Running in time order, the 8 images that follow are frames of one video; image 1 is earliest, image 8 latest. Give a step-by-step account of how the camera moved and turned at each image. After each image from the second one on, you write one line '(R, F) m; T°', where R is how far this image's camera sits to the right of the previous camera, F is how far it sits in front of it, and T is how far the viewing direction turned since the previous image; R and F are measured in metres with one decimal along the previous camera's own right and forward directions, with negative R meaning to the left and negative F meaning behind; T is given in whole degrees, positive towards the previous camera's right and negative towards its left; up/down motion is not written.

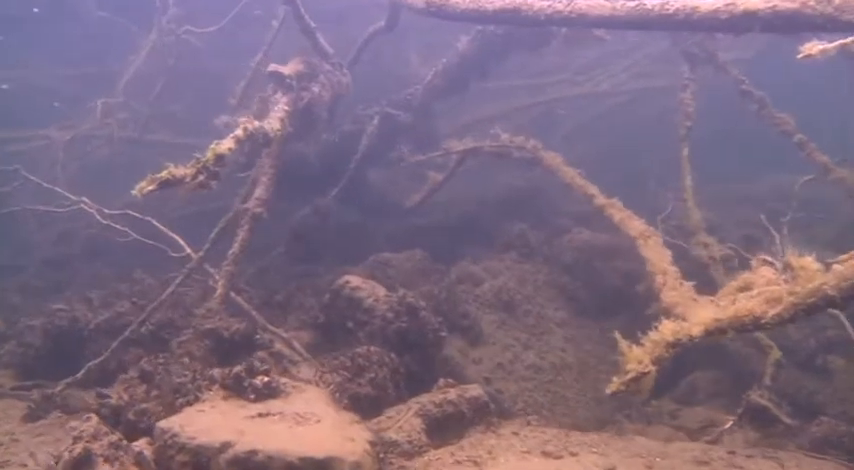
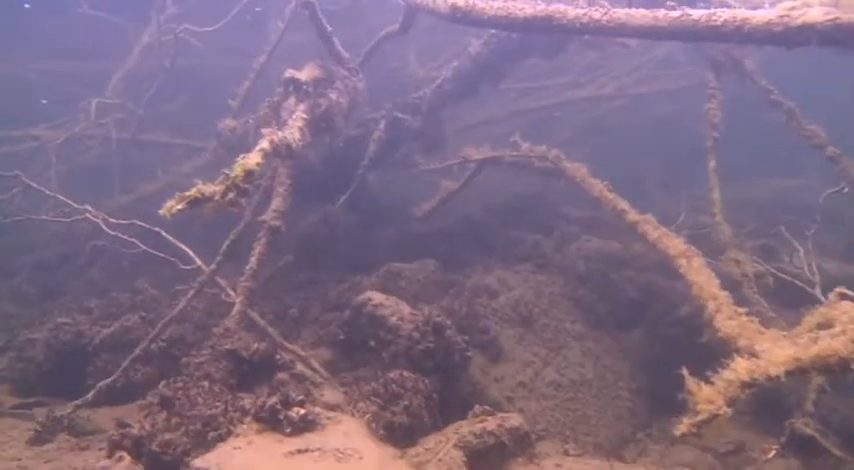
(-0.3, +0.2) m; +1°
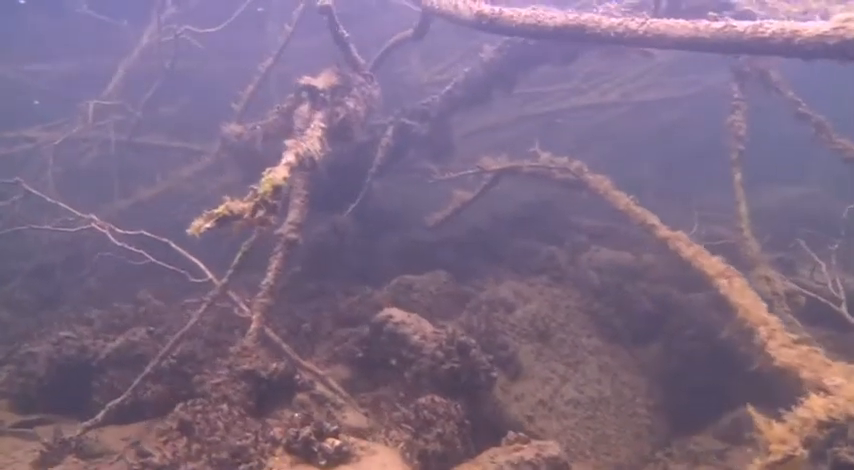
(-0.2, +0.2) m; +1°
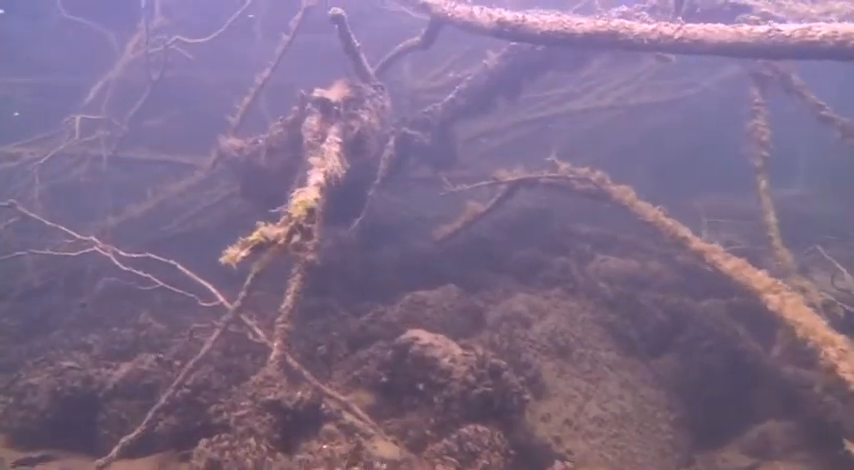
(-0.3, +0.2) m; +2°
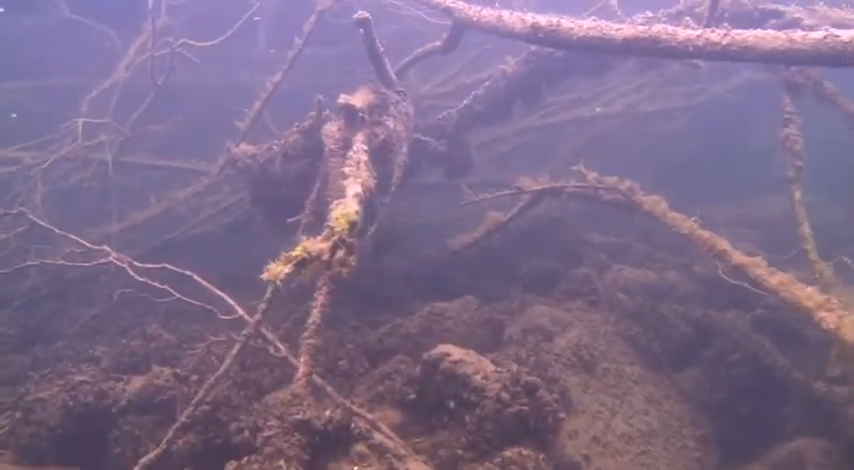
(-0.2, +0.2) m; +1°
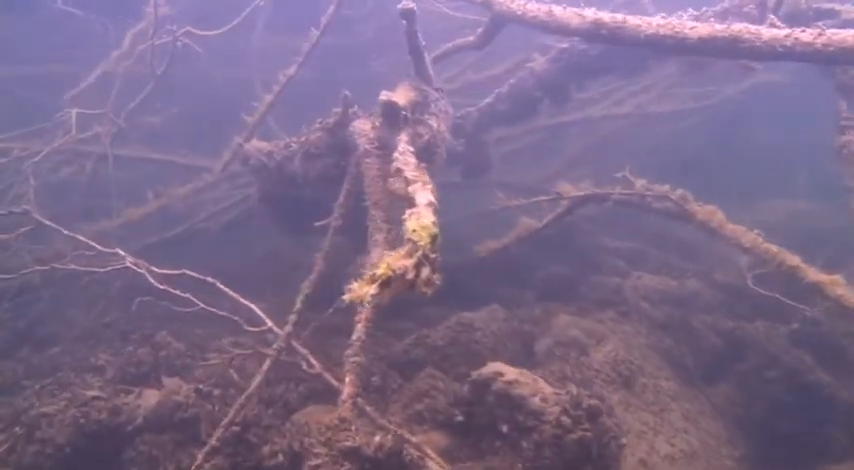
(-0.4, +0.4) m; +2°
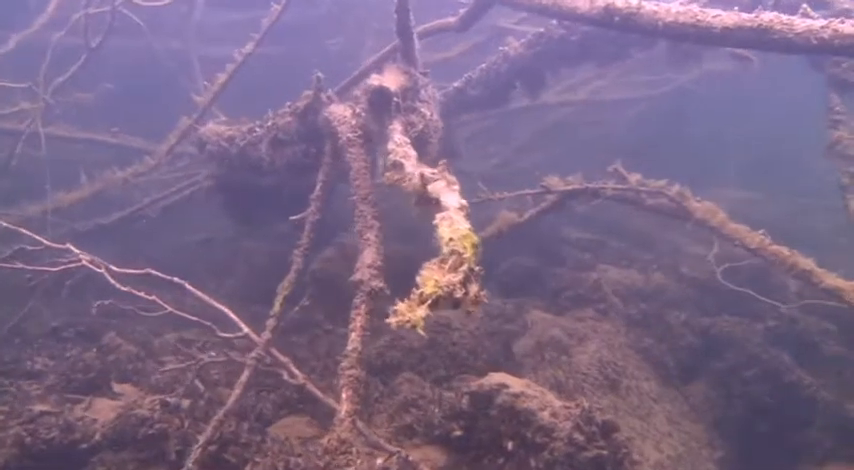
(-0.3, +0.4) m; +5°
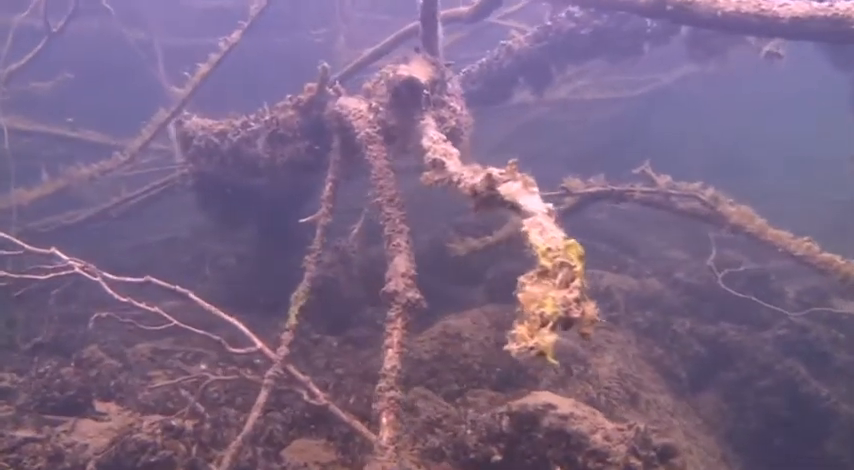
(-0.4, +0.4) m; +4°
